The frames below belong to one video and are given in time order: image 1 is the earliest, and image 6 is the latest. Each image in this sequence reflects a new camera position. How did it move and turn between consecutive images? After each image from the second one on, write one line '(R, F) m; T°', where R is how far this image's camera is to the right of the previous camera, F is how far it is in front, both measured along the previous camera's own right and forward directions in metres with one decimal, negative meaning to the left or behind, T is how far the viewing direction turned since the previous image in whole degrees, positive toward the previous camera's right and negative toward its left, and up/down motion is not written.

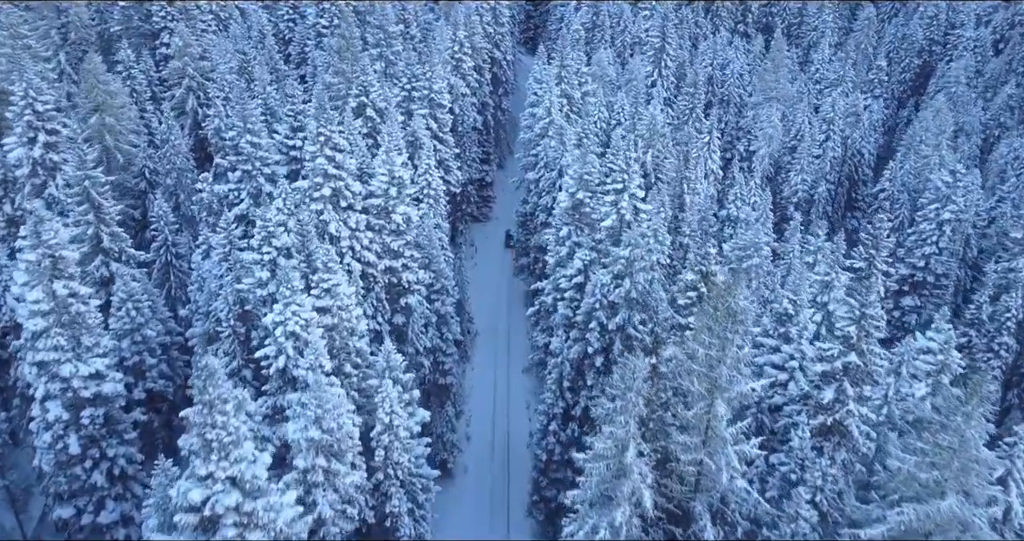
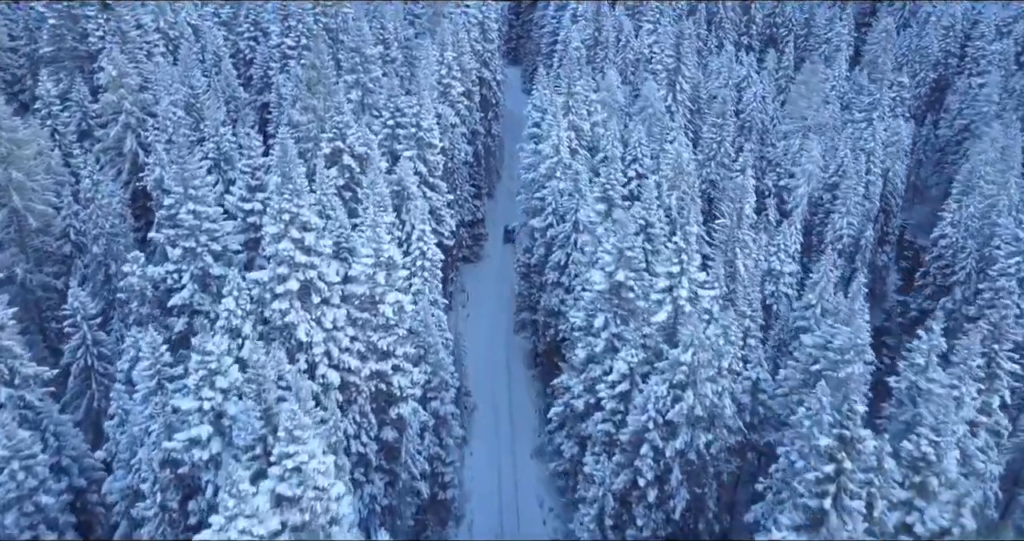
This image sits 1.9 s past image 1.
(-1.7, +7.6) m; +2°
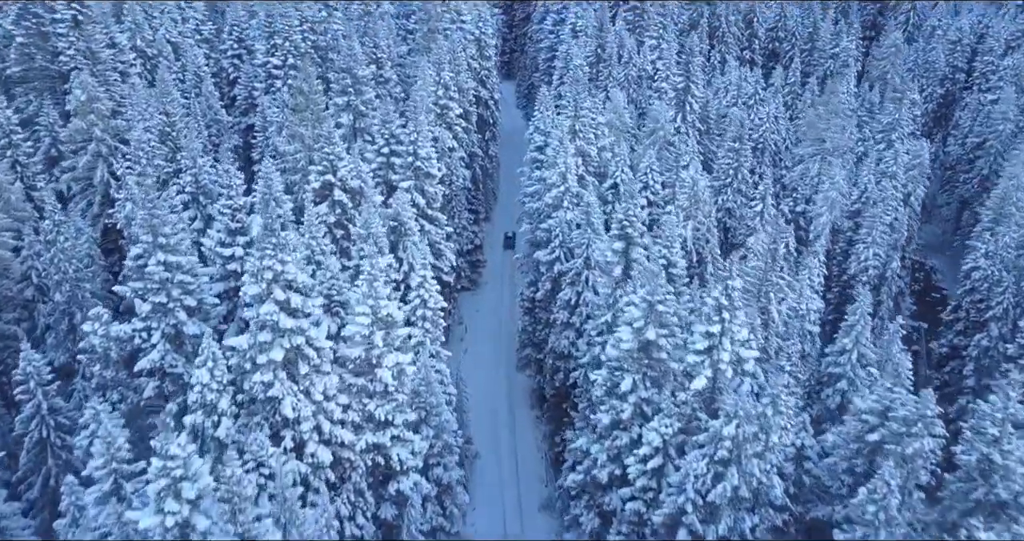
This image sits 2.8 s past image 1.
(-0.8, +3.1) m; +1°
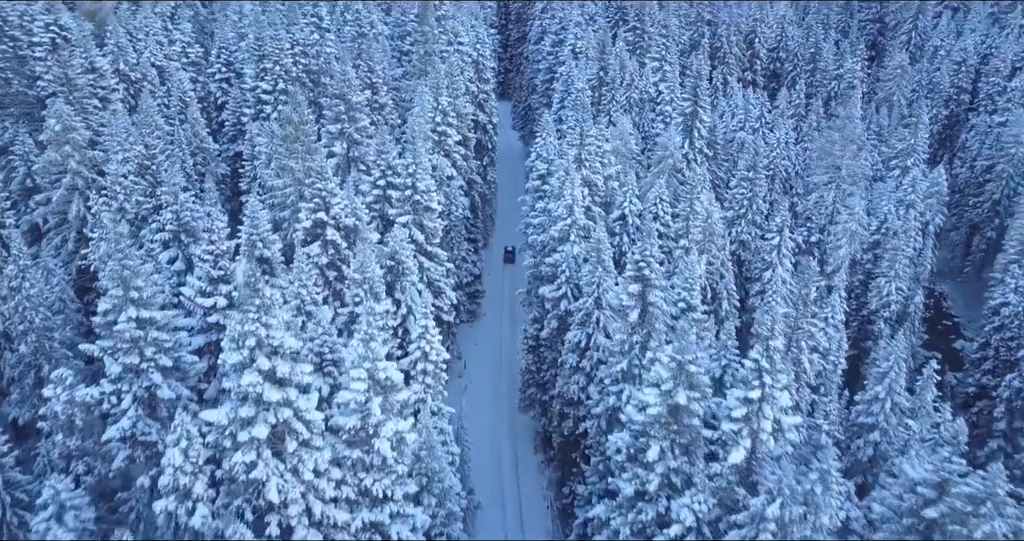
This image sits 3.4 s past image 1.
(-0.6, +2.4) m; +1°
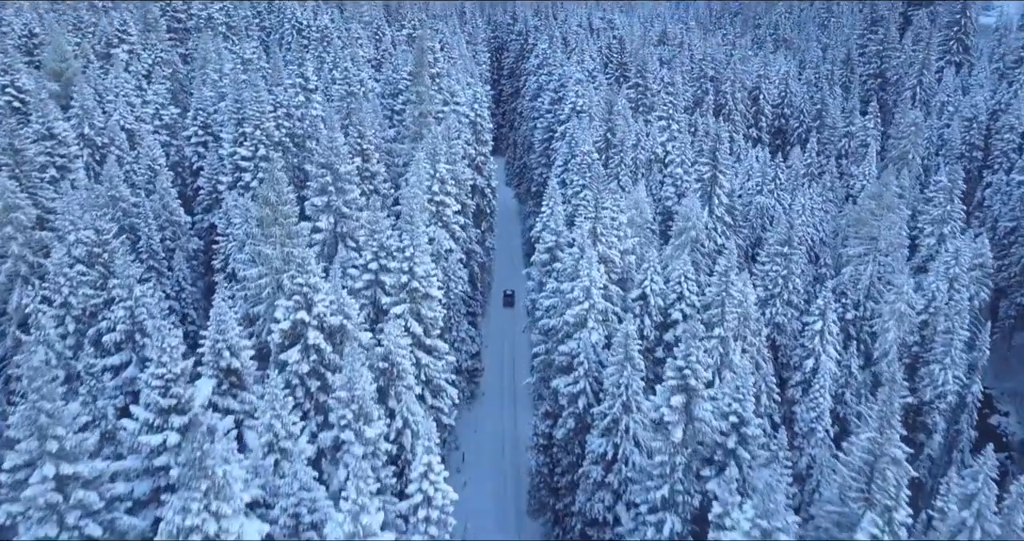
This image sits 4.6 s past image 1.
(-1.0, +4.6) m; +1°
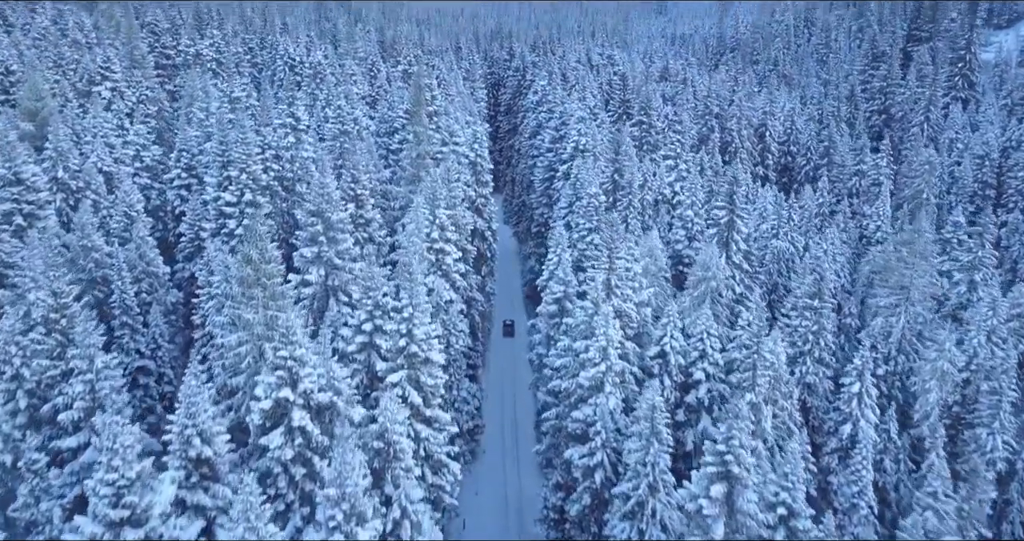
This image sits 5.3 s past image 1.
(-0.6, +3.0) m; +1°
